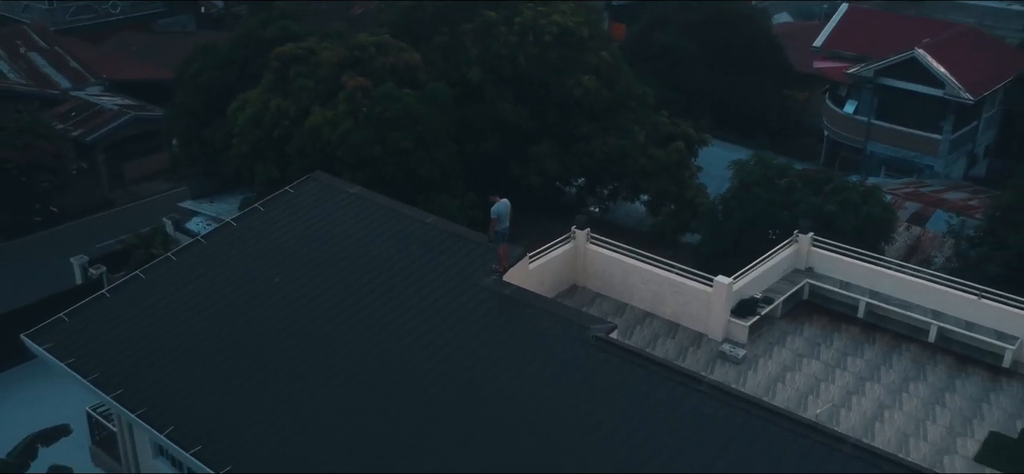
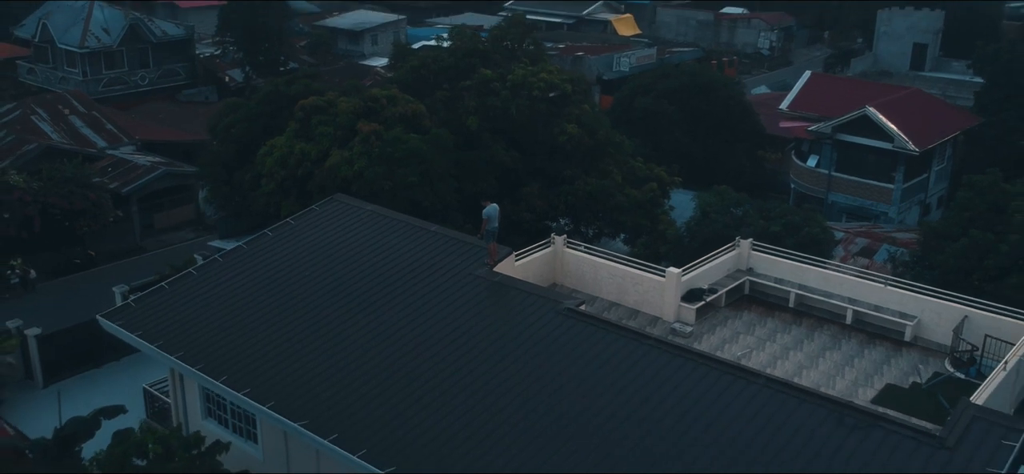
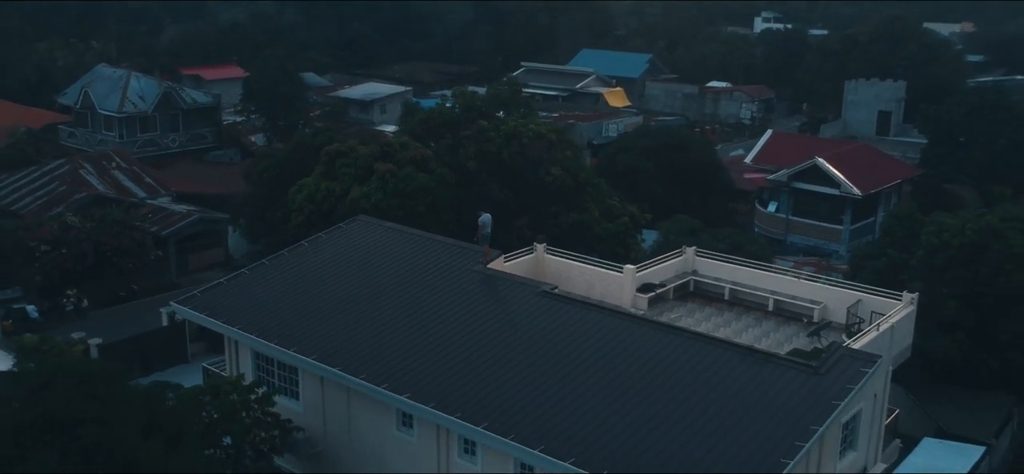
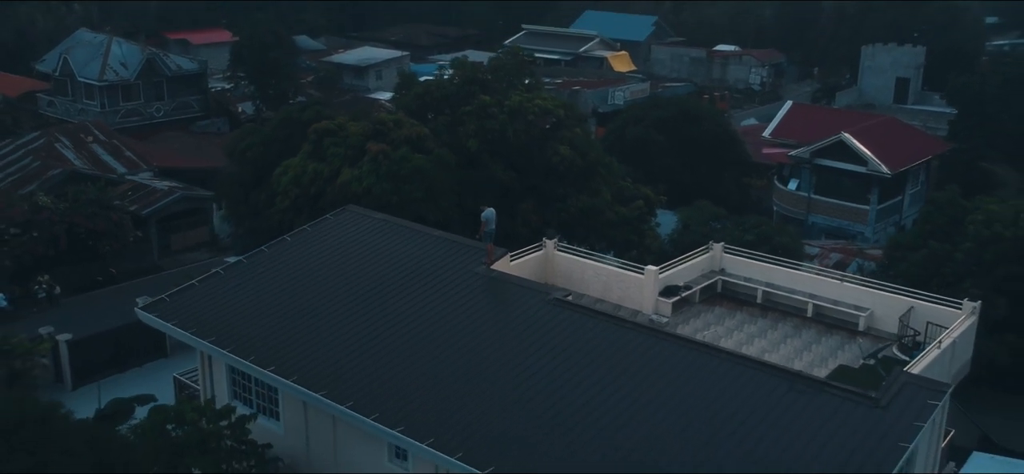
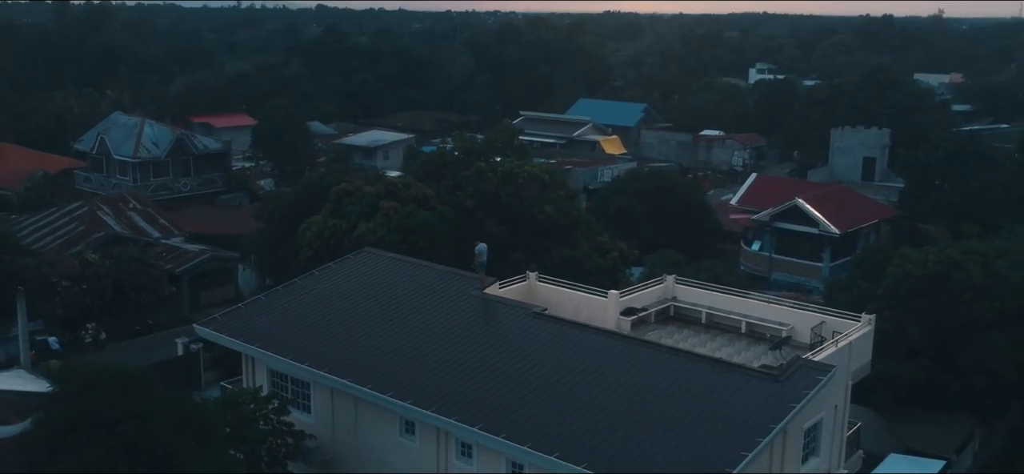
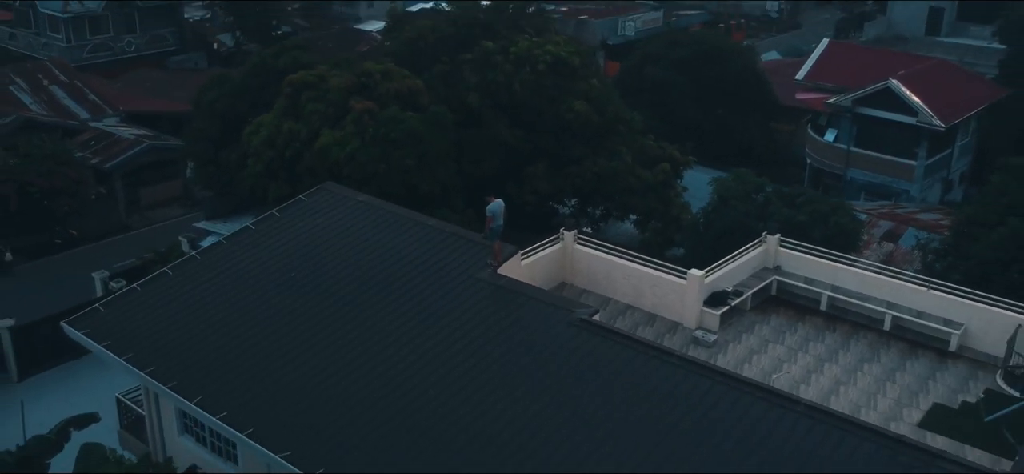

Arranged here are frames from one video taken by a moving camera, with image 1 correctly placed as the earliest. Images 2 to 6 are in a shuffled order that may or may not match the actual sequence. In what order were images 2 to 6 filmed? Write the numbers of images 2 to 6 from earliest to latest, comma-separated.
6, 2, 4, 3, 5
